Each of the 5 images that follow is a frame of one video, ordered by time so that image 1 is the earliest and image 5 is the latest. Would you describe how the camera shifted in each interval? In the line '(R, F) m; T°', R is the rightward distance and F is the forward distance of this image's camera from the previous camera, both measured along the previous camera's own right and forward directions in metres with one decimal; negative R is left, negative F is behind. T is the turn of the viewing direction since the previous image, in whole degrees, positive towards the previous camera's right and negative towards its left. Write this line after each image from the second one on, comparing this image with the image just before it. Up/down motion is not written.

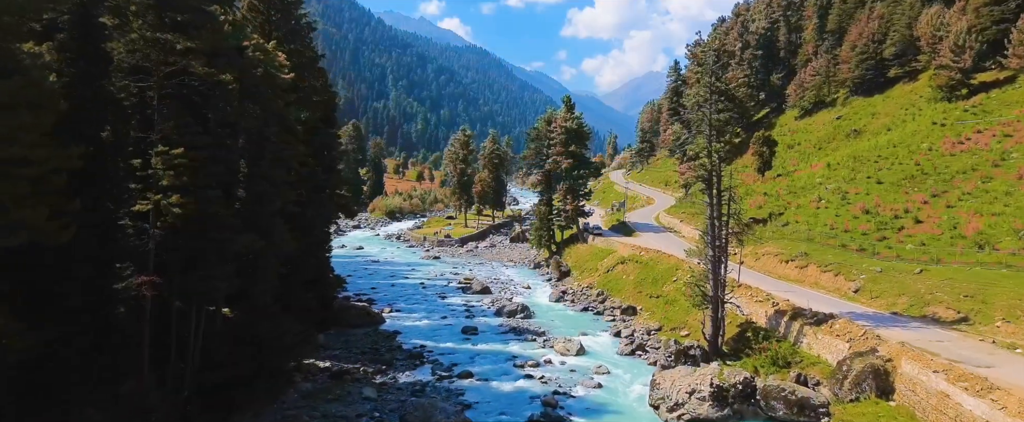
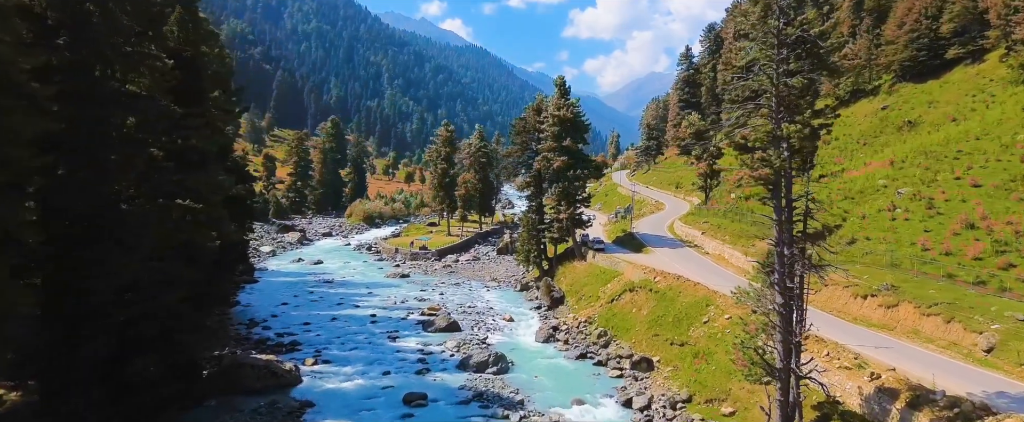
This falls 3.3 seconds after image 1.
(+1.6, +11.1) m; 0°
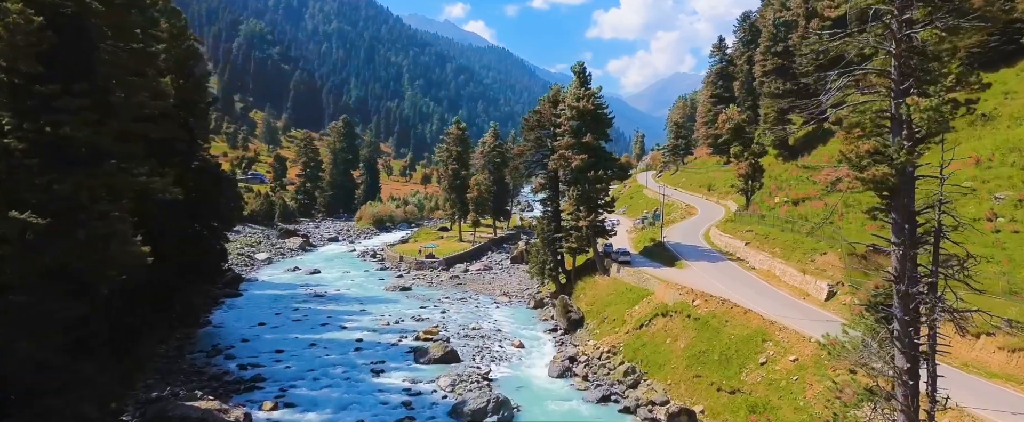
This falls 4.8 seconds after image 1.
(+0.7, +5.9) m; -2°
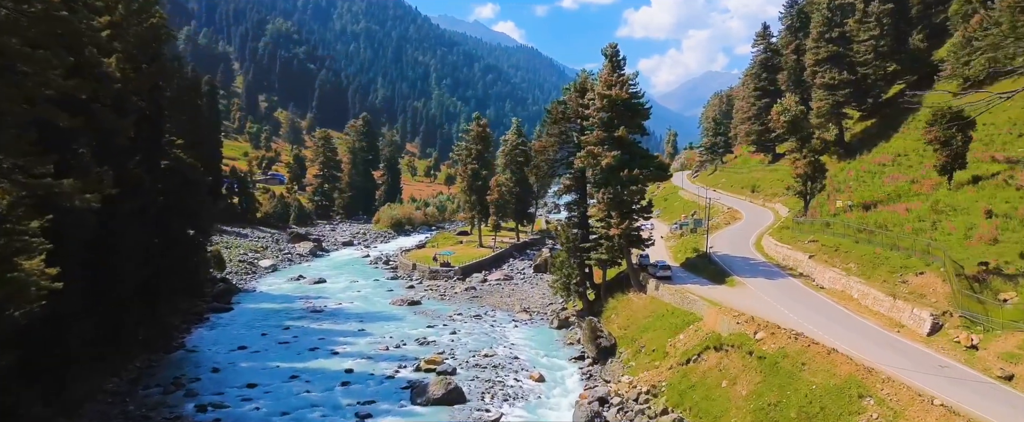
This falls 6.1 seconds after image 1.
(+0.5, +5.5) m; -3°
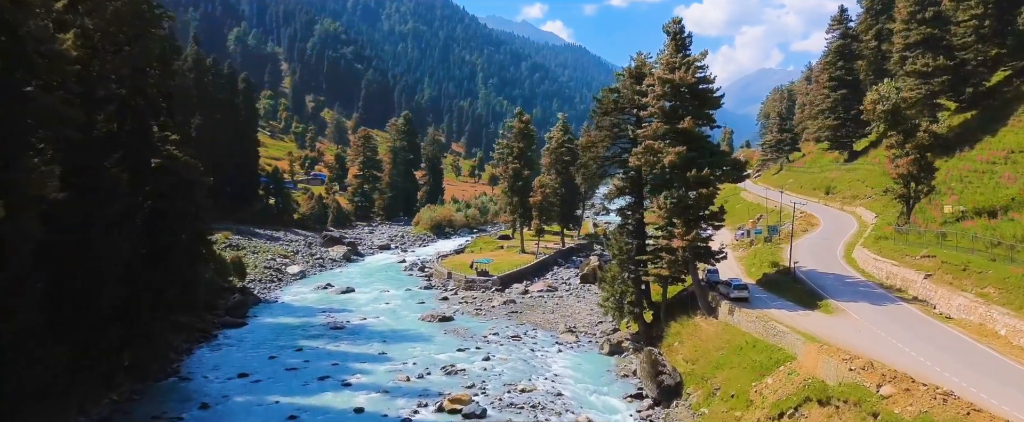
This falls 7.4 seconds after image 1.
(+0.2, +5.1) m; -4°
